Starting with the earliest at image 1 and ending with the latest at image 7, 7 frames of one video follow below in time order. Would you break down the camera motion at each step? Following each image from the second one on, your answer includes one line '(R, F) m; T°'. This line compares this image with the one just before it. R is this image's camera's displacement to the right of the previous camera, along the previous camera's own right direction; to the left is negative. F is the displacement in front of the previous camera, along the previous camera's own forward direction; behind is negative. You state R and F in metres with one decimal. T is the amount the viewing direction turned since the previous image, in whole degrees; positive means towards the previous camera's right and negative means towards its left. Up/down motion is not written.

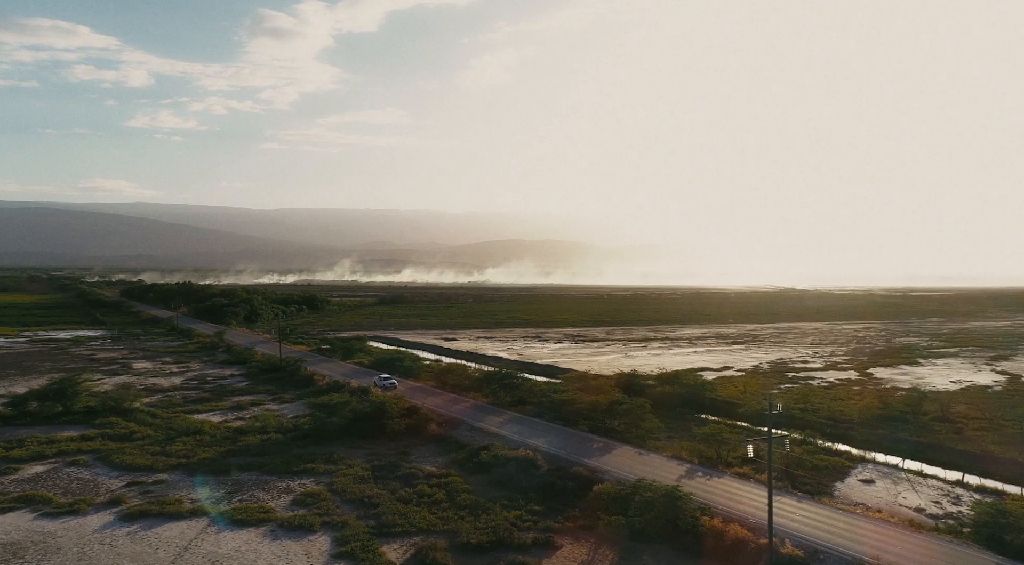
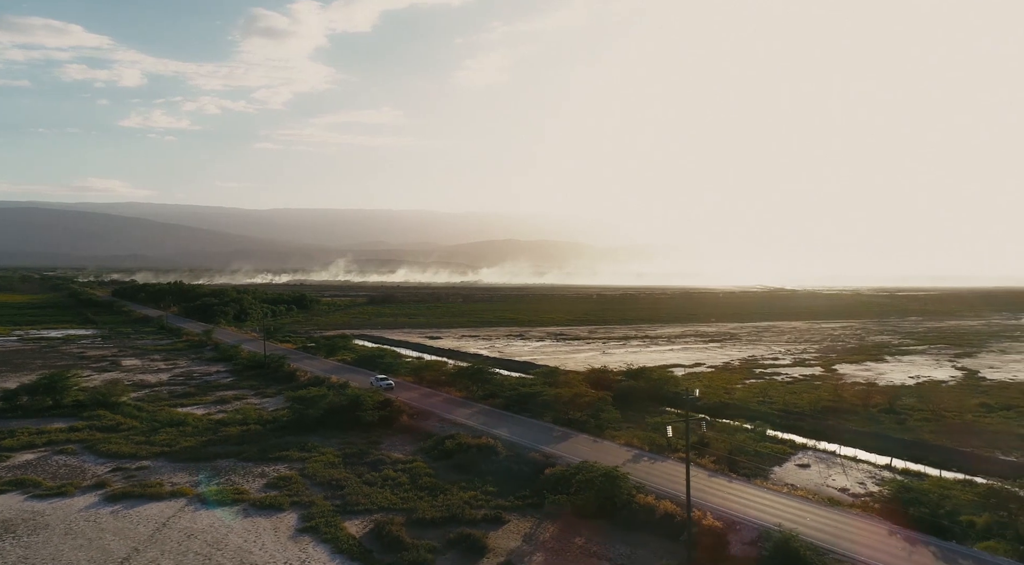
(+1.4, -2.0) m; 0°
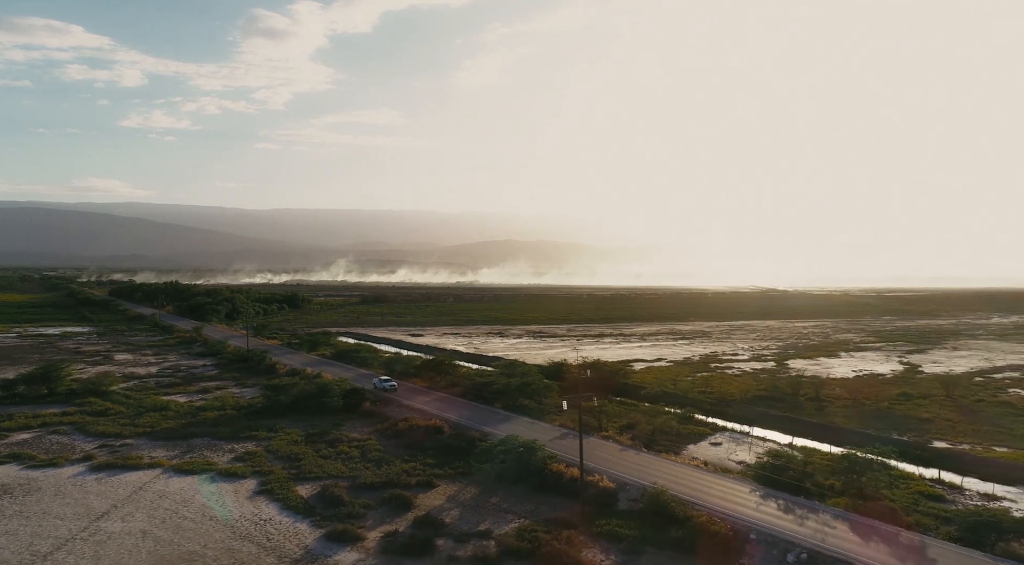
(+2.6, -3.6) m; 0°
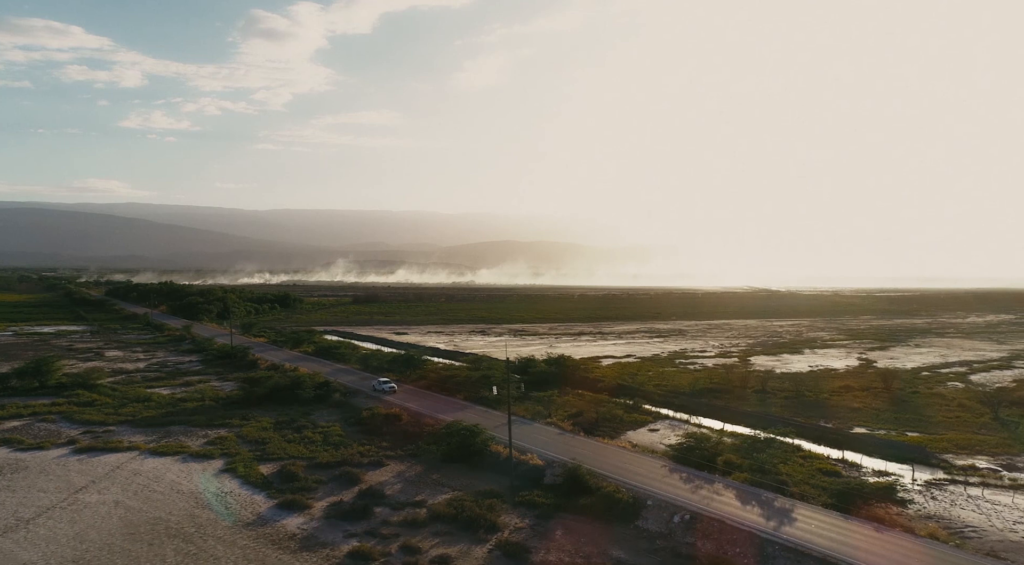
(+2.4, -2.7) m; 0°
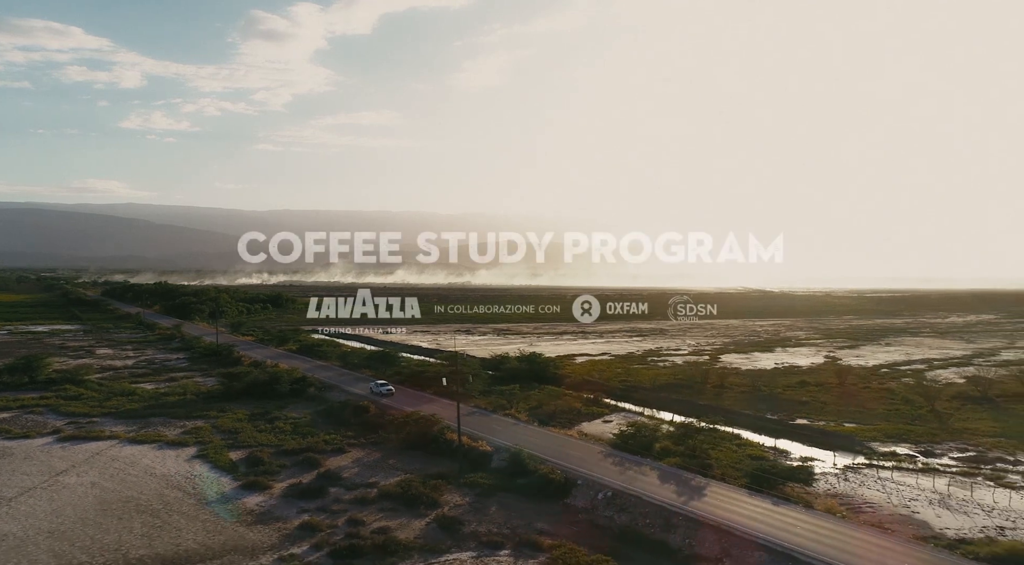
(+2.0, -2.1) m; 0°
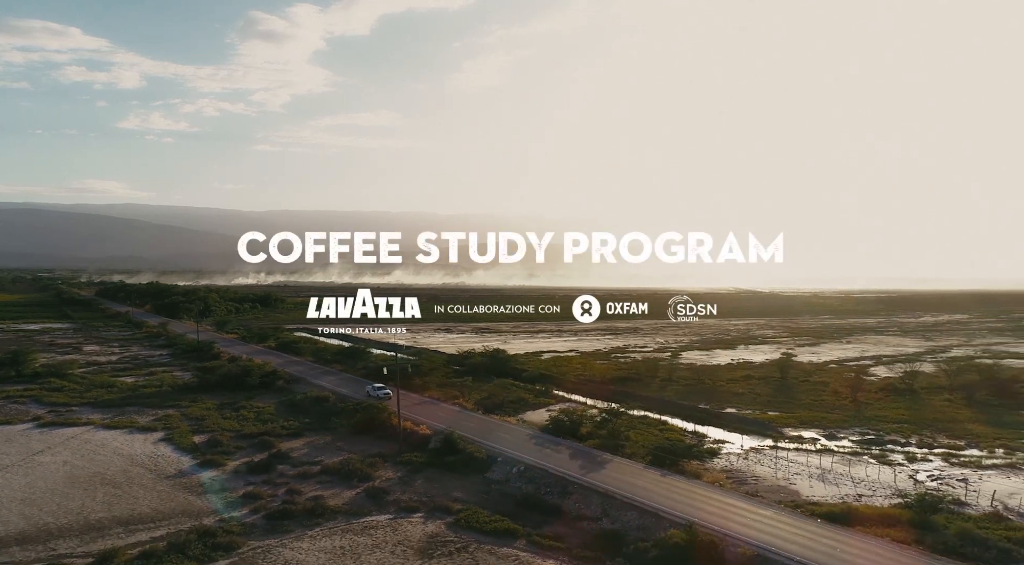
(+2.8, -2.9) m; 0°
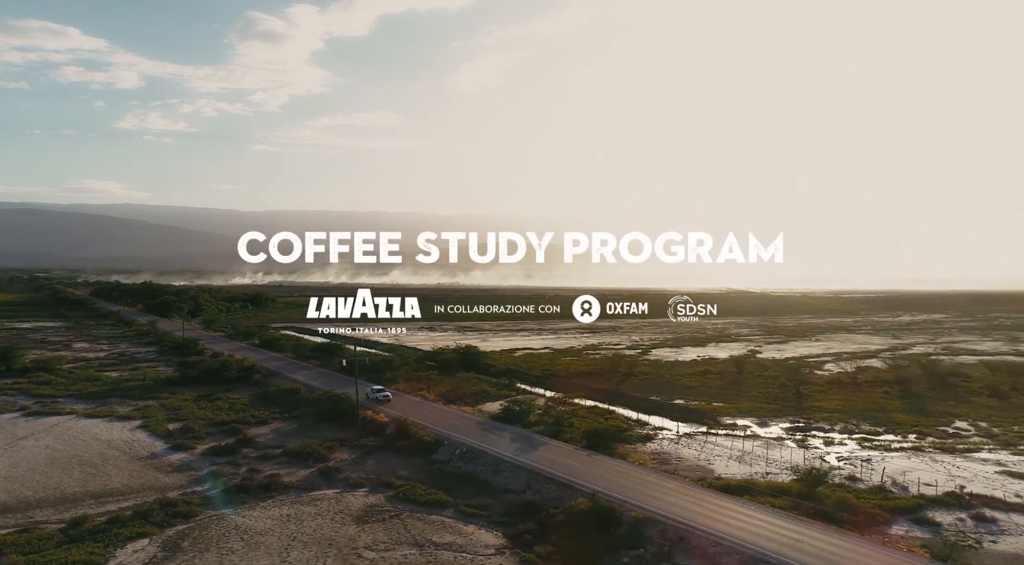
(+2.3, -2.4) m; 0°
